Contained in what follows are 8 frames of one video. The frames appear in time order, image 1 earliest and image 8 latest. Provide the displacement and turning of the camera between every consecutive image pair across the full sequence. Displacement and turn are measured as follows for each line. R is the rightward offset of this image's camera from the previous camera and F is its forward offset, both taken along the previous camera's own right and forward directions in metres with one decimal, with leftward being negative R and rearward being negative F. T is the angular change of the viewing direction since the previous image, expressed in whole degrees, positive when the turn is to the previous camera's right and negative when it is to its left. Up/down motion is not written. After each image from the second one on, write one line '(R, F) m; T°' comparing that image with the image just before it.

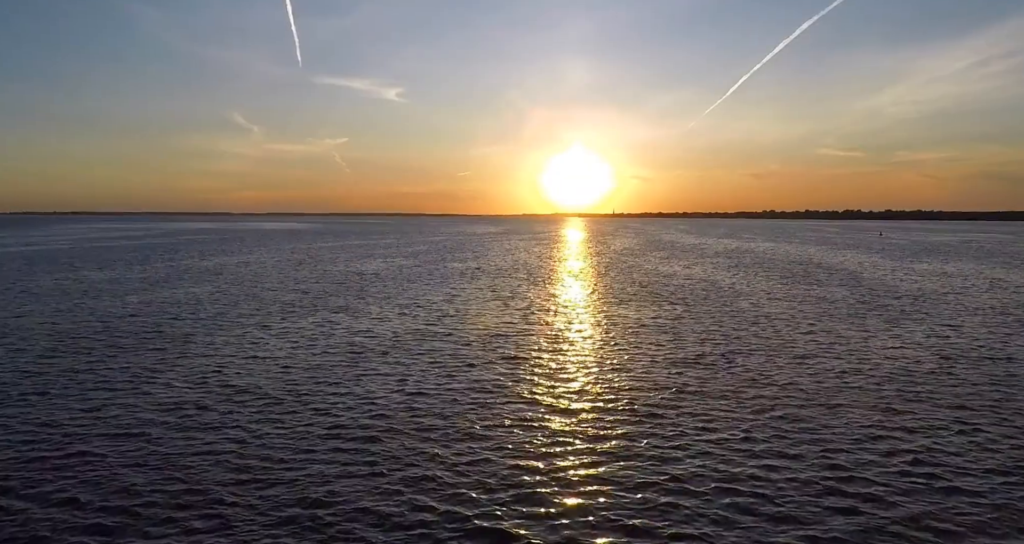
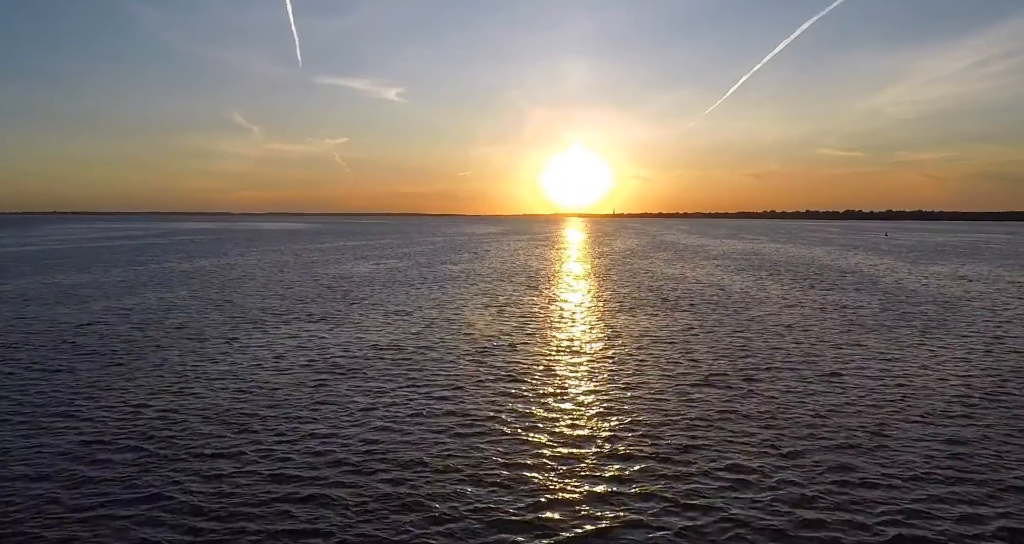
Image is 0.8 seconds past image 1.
(+0.2, +2.5) m; 0°
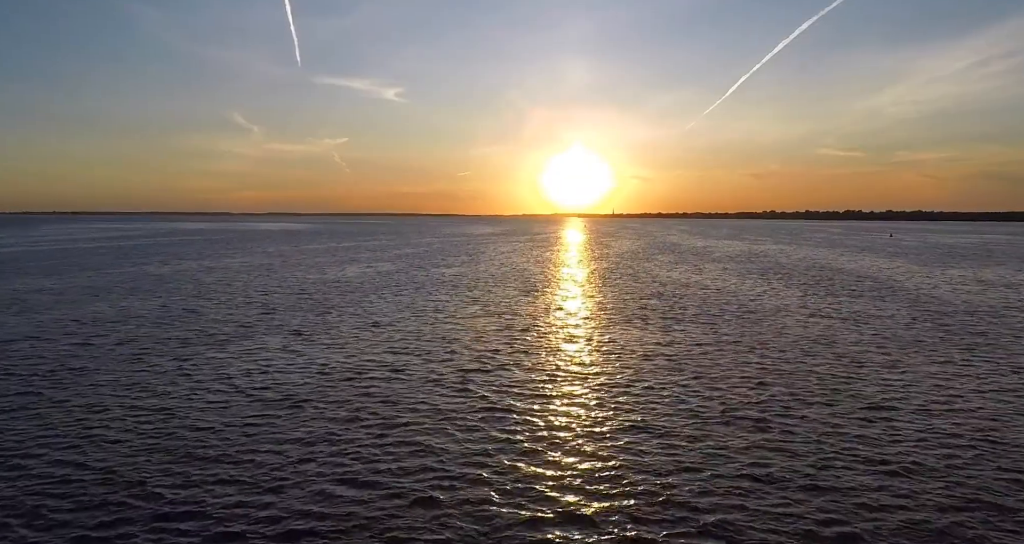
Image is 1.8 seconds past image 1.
(+0.4, +3.1) m; 0°
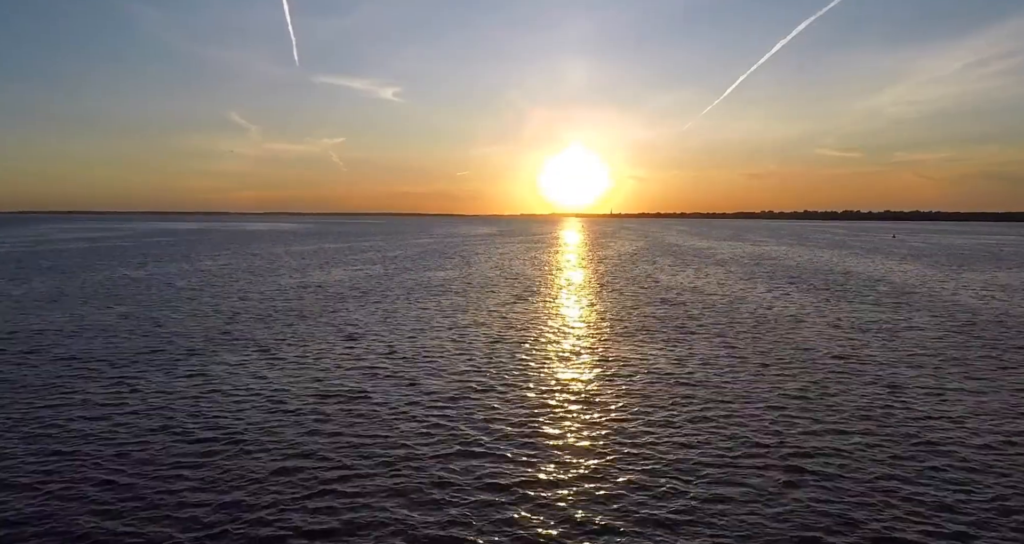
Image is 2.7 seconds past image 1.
(+0.4, +2.7) m; 0°
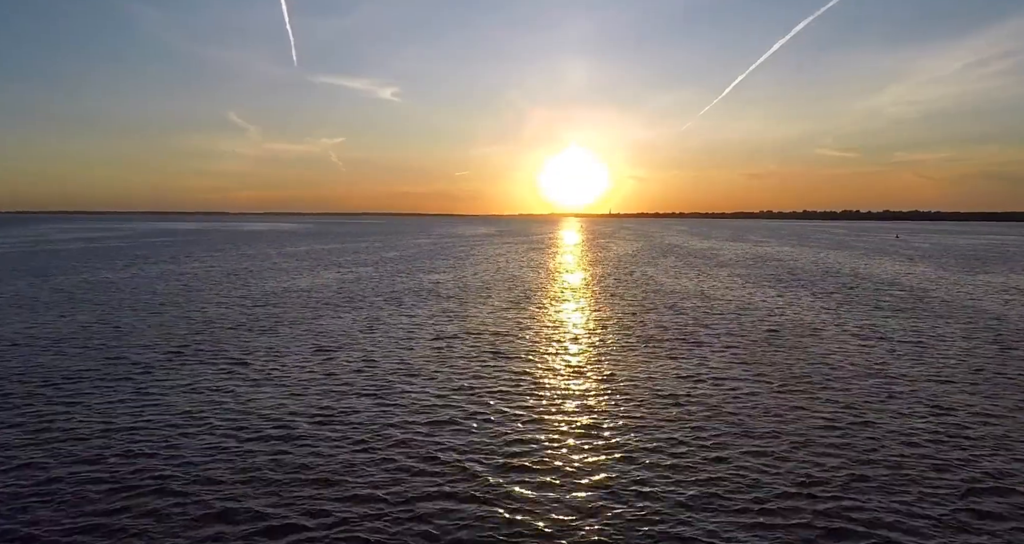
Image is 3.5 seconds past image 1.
(+0.3, +2.2) m; 0°
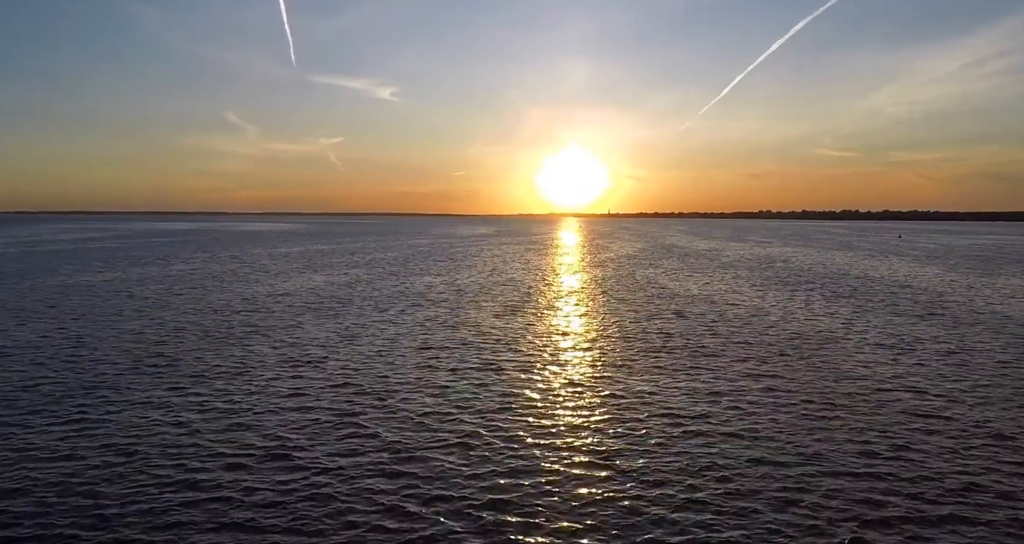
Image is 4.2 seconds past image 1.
(+0.2, +2.0) m; 0°
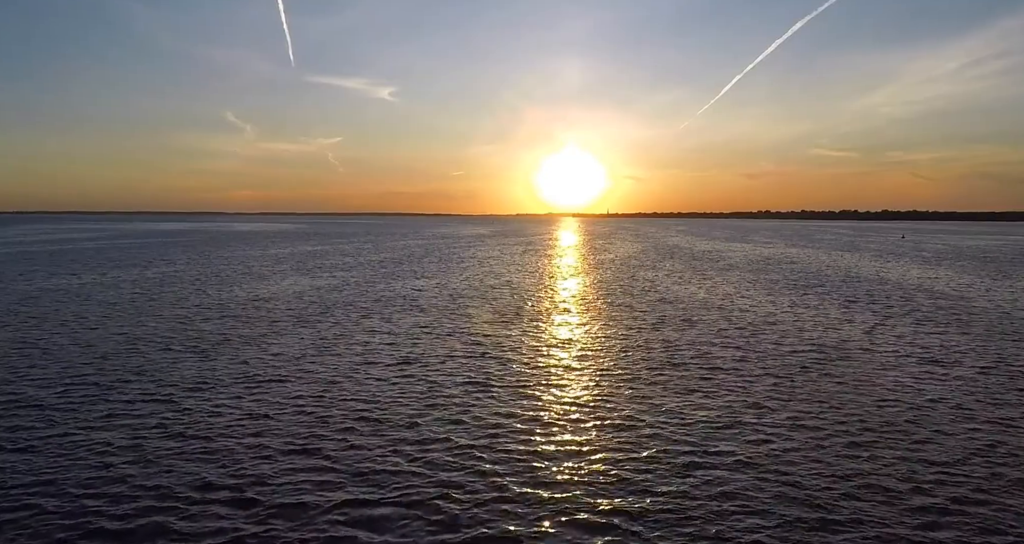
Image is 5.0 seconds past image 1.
(+0.2, +2.4) m; 0°
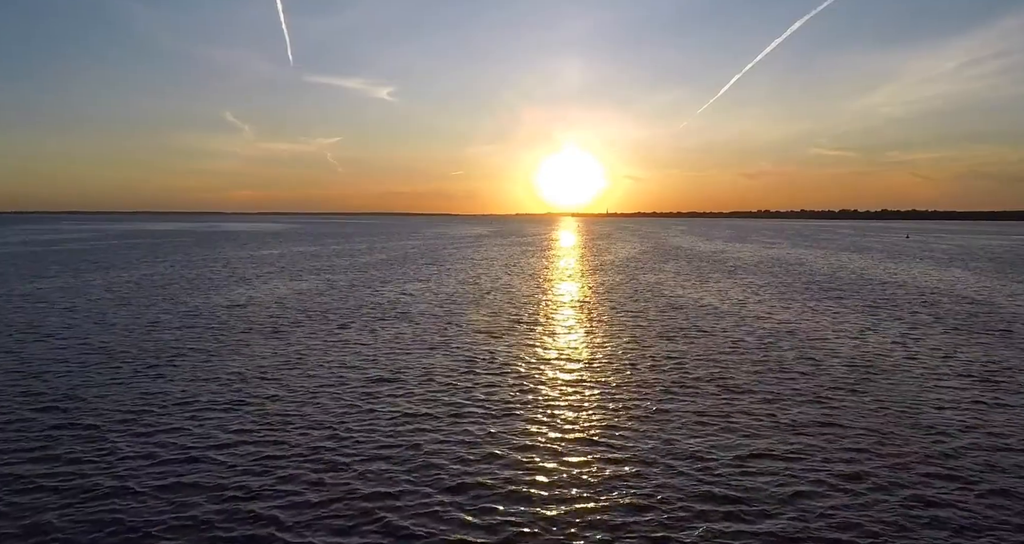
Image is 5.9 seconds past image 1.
(+0.2, +2.6) m; 0°
